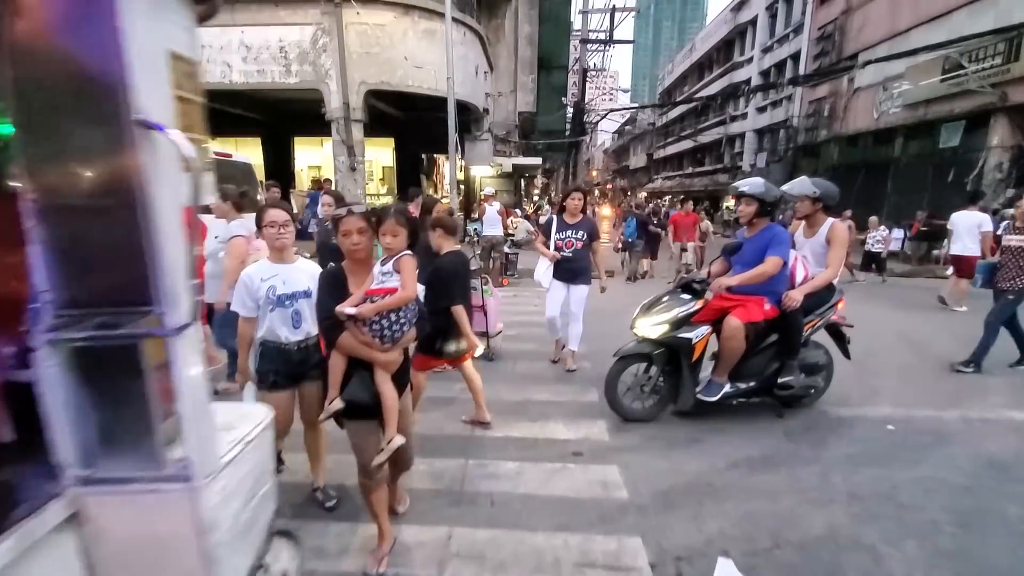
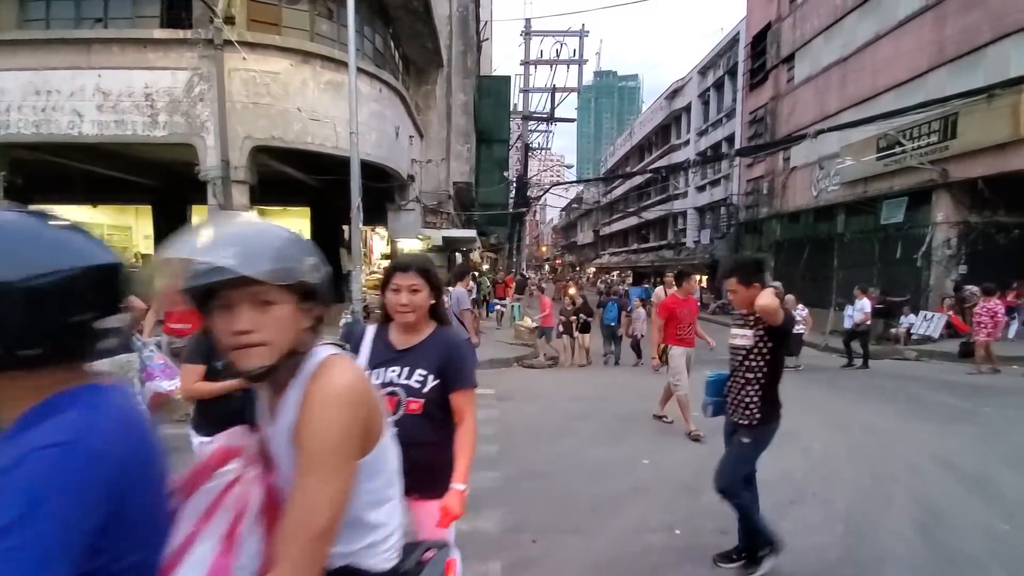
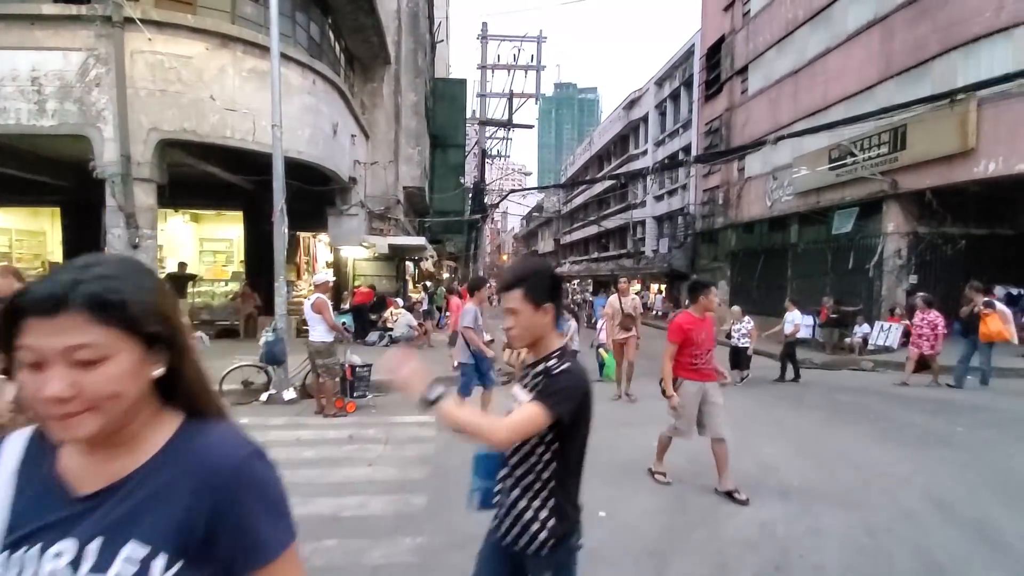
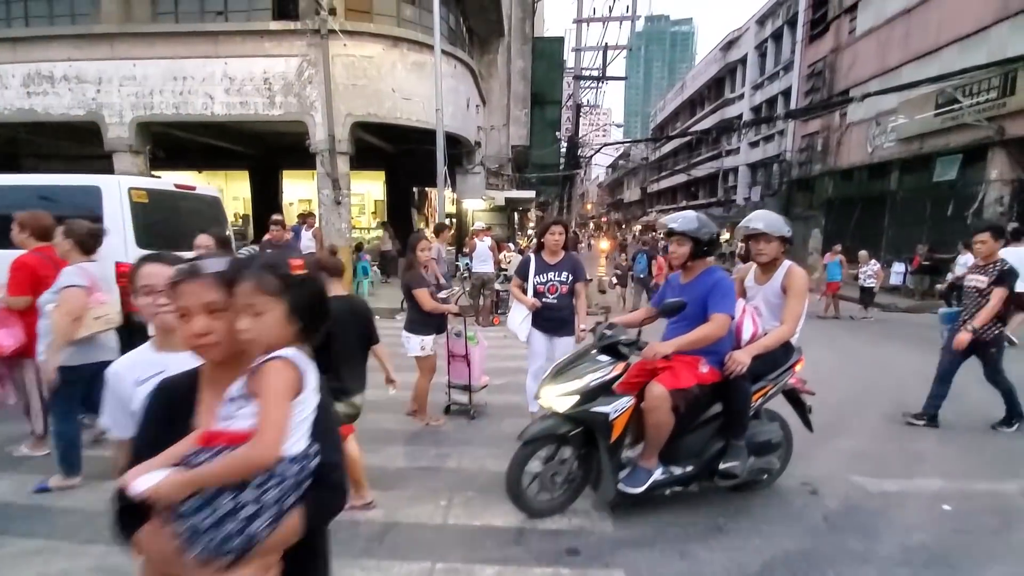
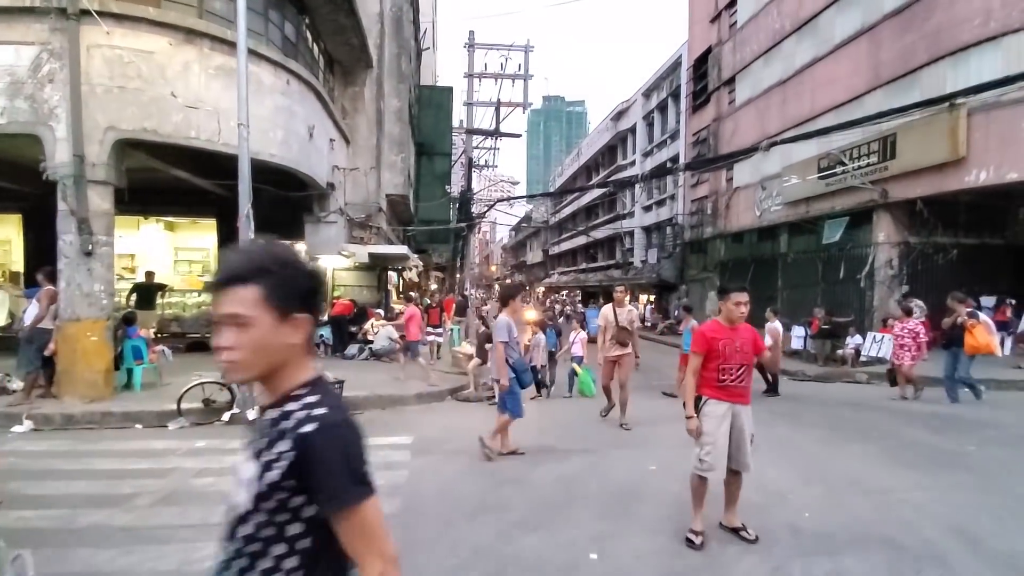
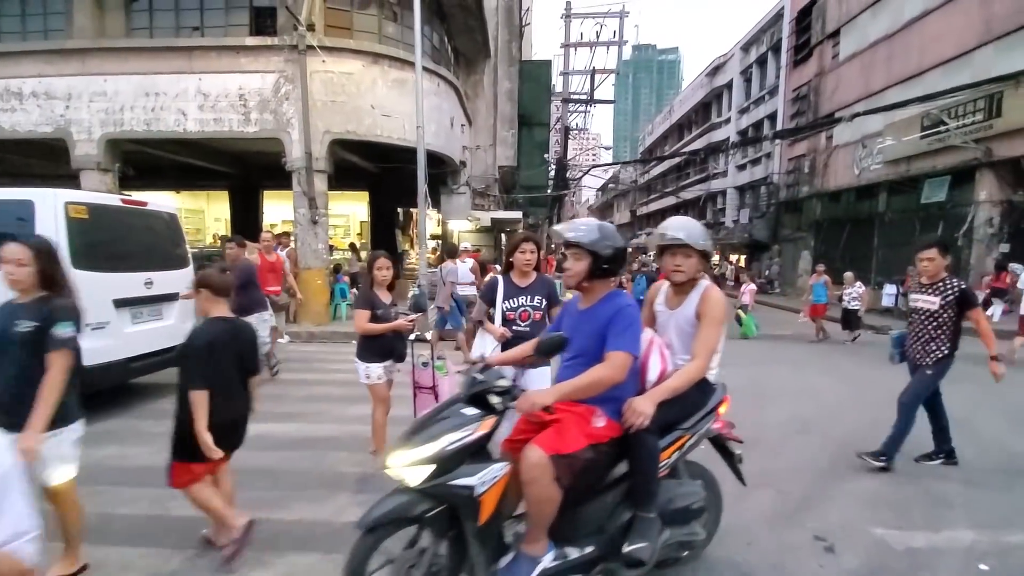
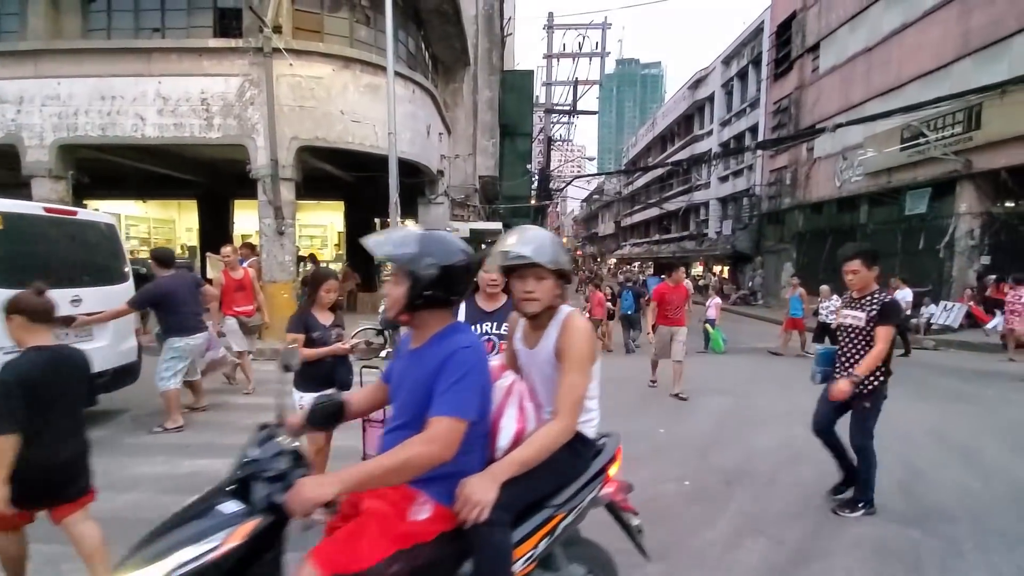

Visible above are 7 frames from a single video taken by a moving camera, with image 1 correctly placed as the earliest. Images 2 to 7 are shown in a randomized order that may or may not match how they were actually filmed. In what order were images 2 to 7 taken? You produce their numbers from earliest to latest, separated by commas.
4, 6, 7, 2, 3, 5
